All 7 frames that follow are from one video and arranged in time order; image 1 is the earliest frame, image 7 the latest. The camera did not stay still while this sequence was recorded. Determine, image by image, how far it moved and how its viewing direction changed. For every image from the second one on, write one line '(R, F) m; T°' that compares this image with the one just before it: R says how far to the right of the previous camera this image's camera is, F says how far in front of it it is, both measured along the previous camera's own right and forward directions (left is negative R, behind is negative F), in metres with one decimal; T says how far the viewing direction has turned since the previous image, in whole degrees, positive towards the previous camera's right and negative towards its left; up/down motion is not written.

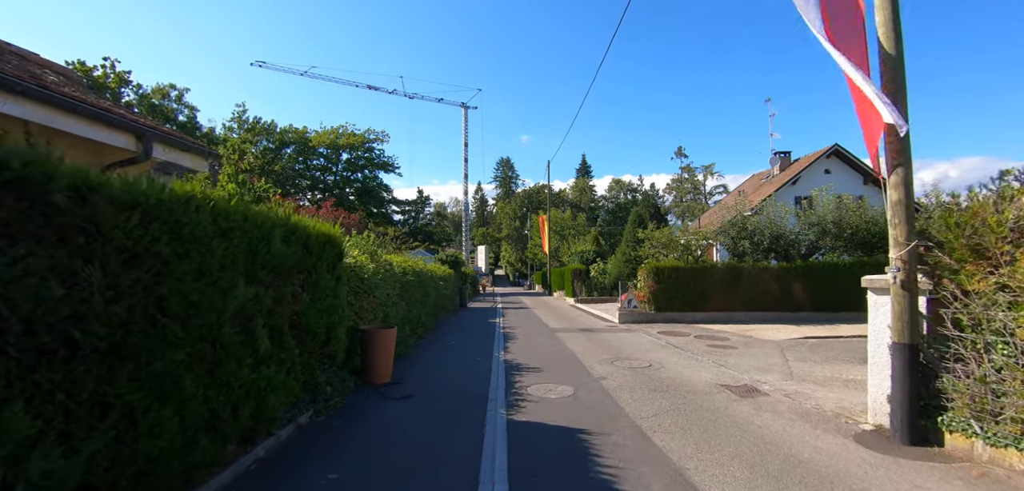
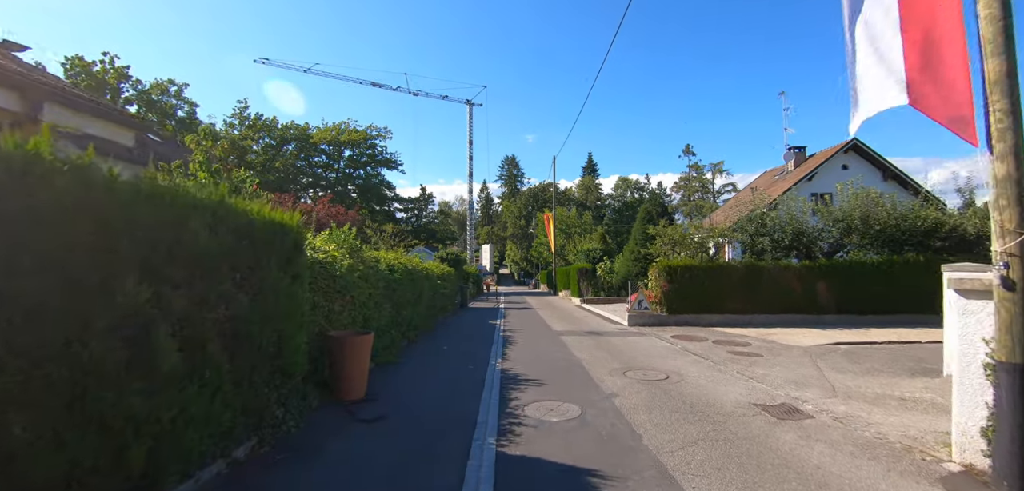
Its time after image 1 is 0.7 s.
(+0.1, +1.1) m; -1°
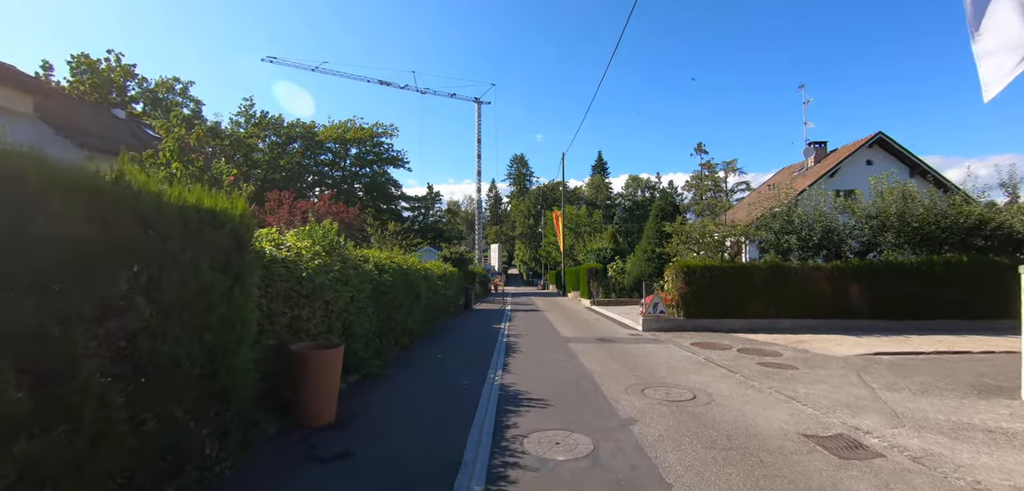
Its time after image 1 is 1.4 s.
(+0.1, +1.1) m; -1°
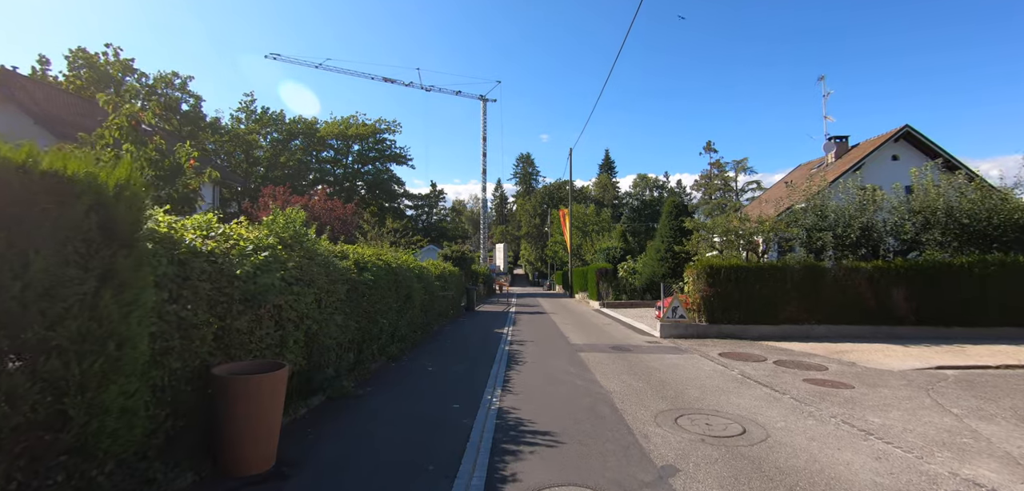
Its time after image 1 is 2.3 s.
(+0.1, +1.4) m; -1°
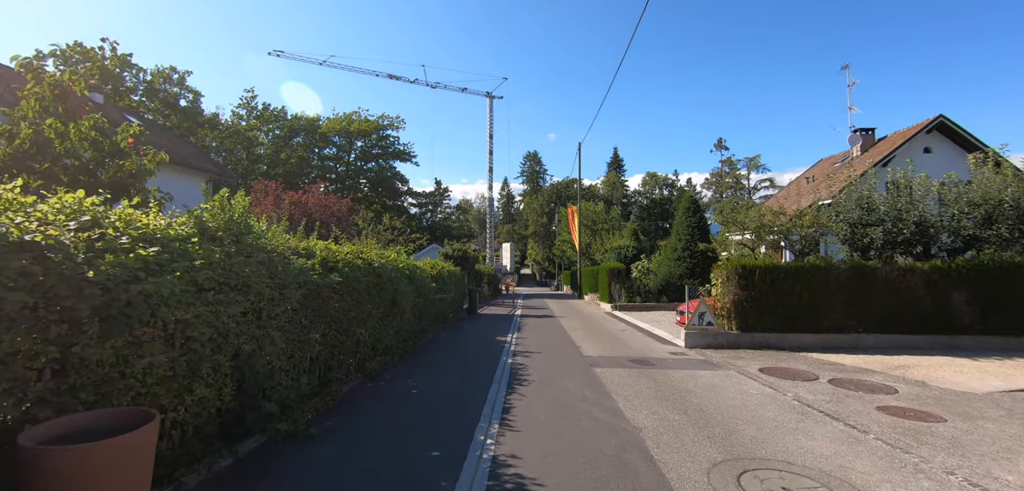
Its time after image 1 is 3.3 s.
(+0.1, +1.5) m; -1°
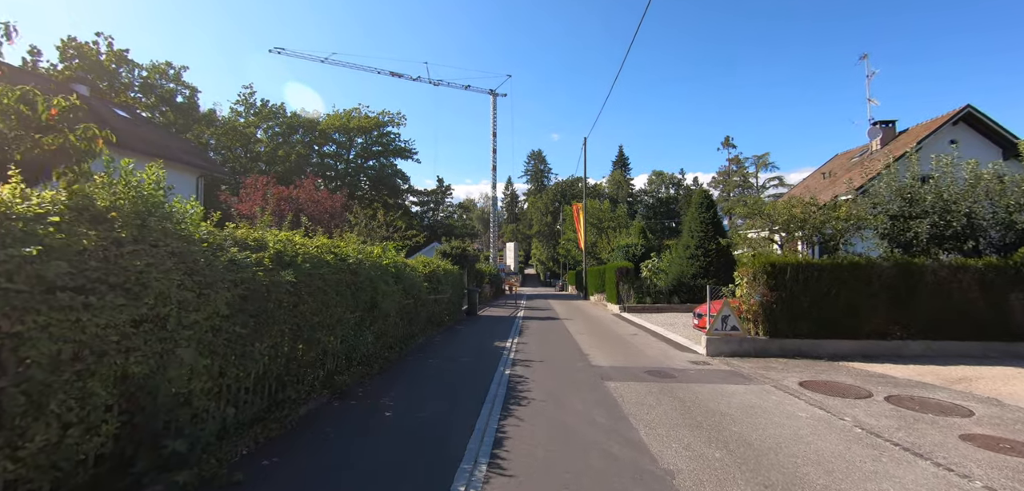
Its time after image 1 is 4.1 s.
(+0.1, +1.2) m; -1°
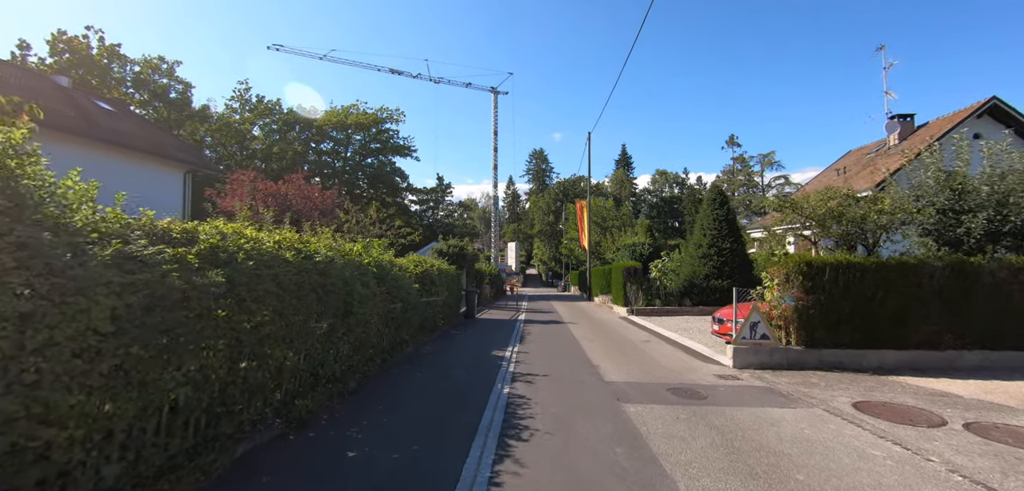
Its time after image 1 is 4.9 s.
(0.0, +1.2) m; 0°
